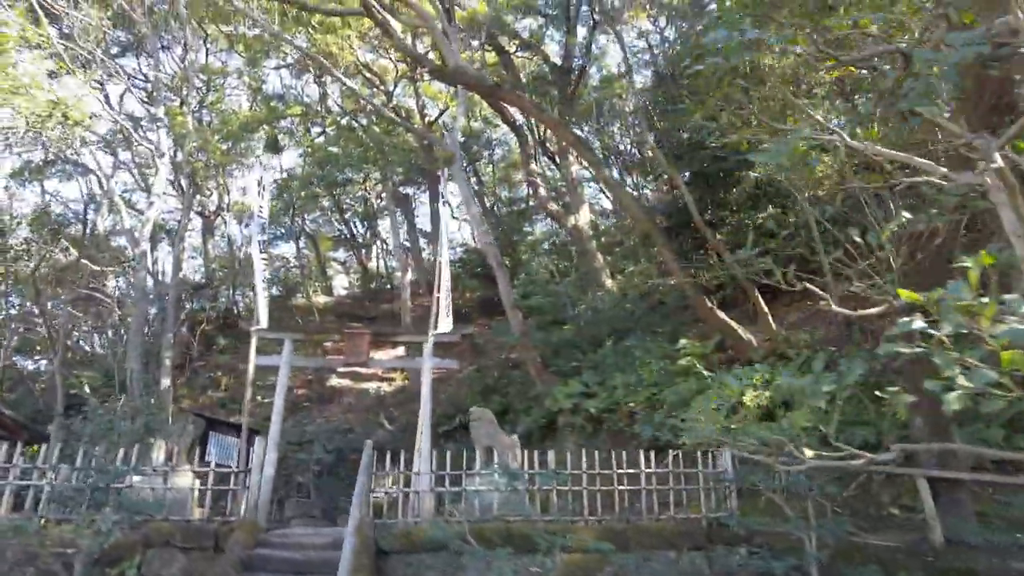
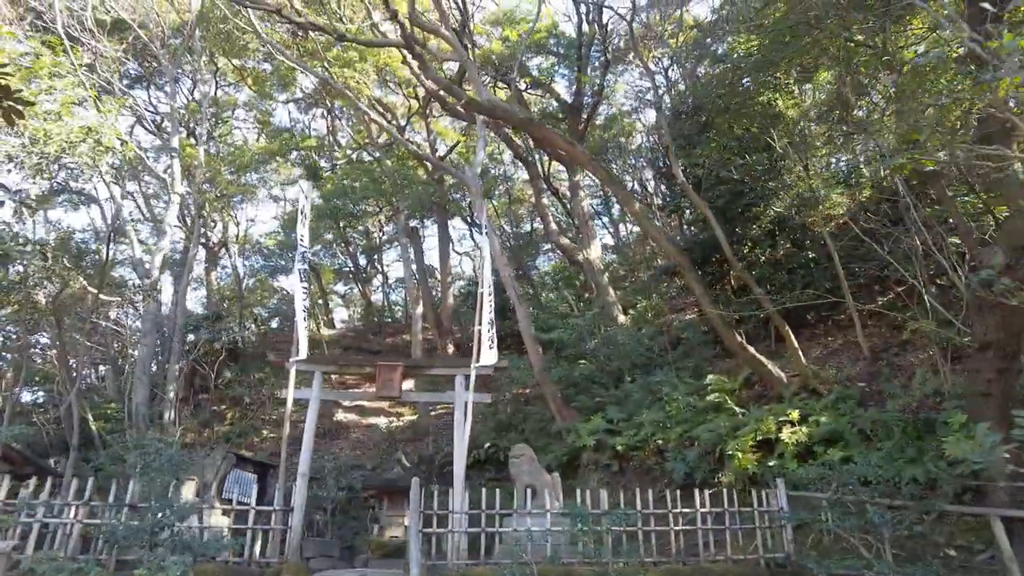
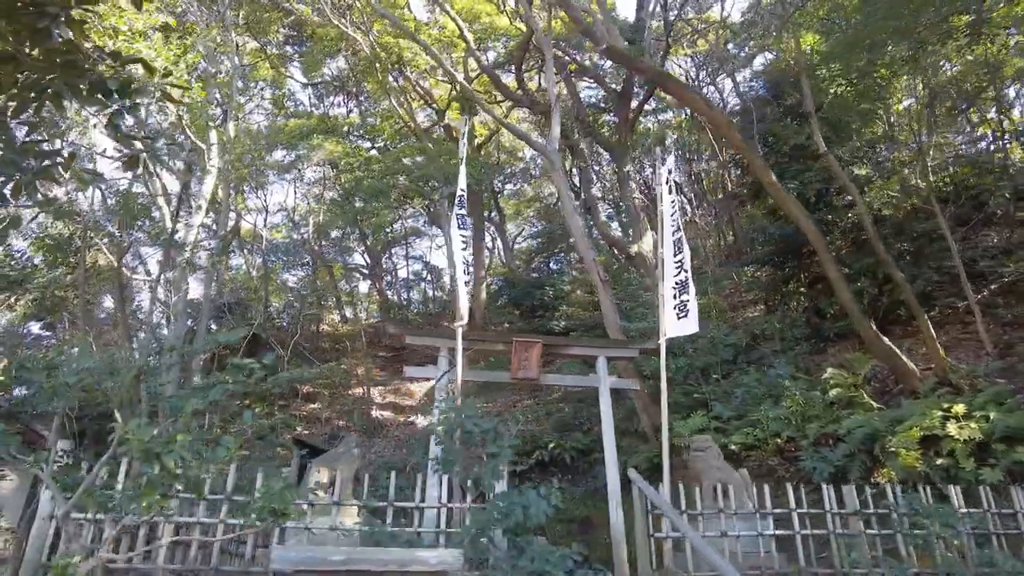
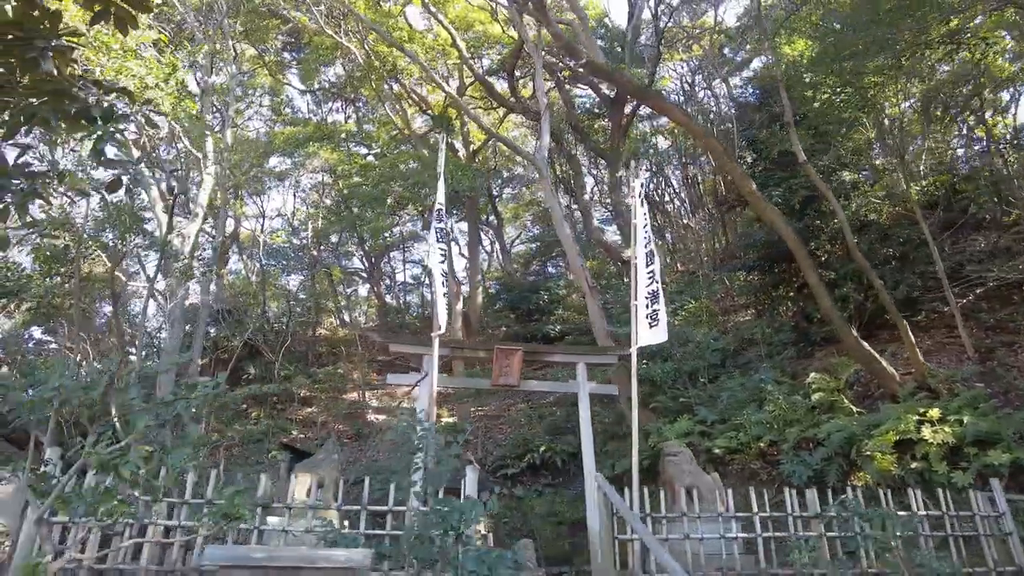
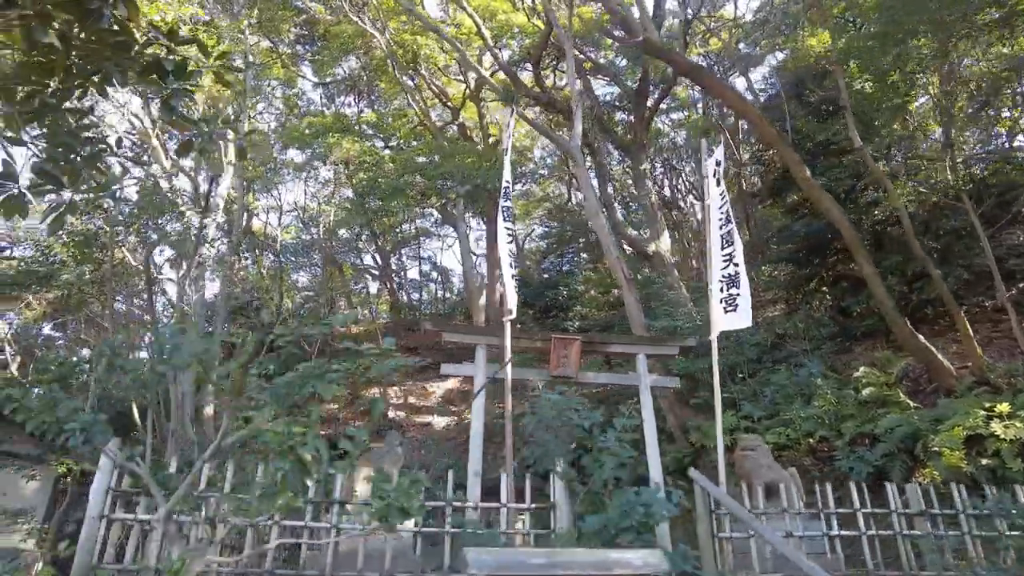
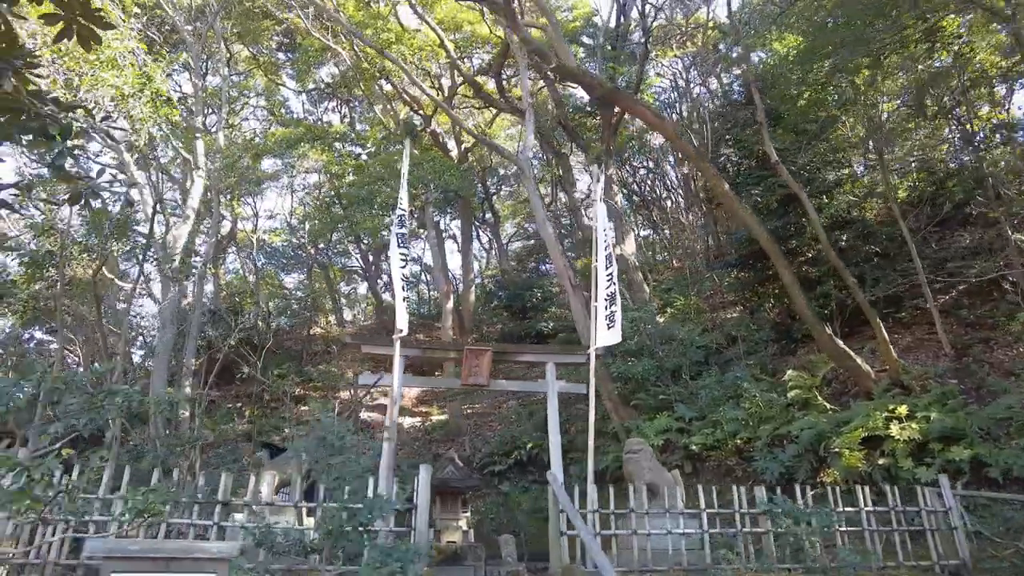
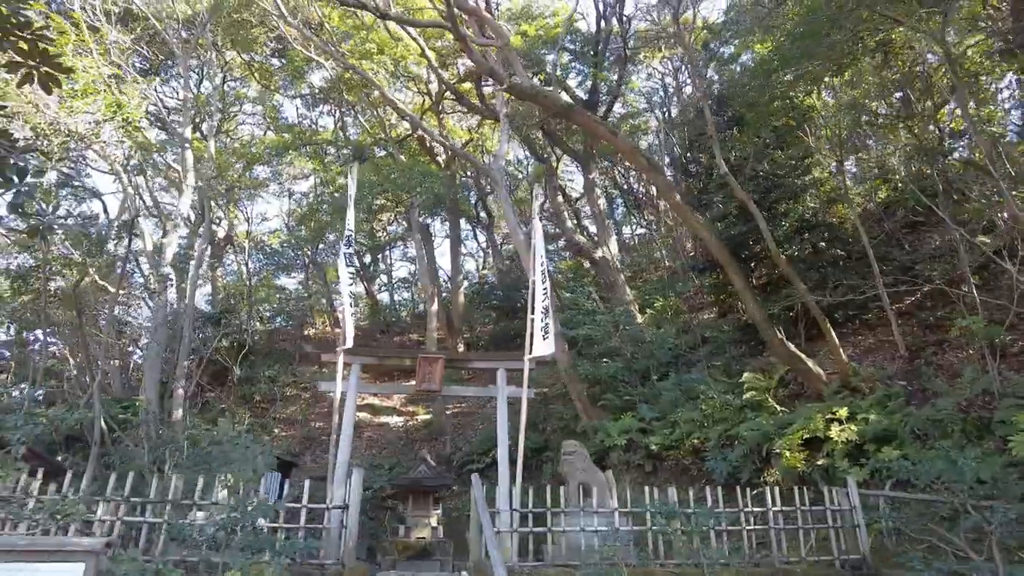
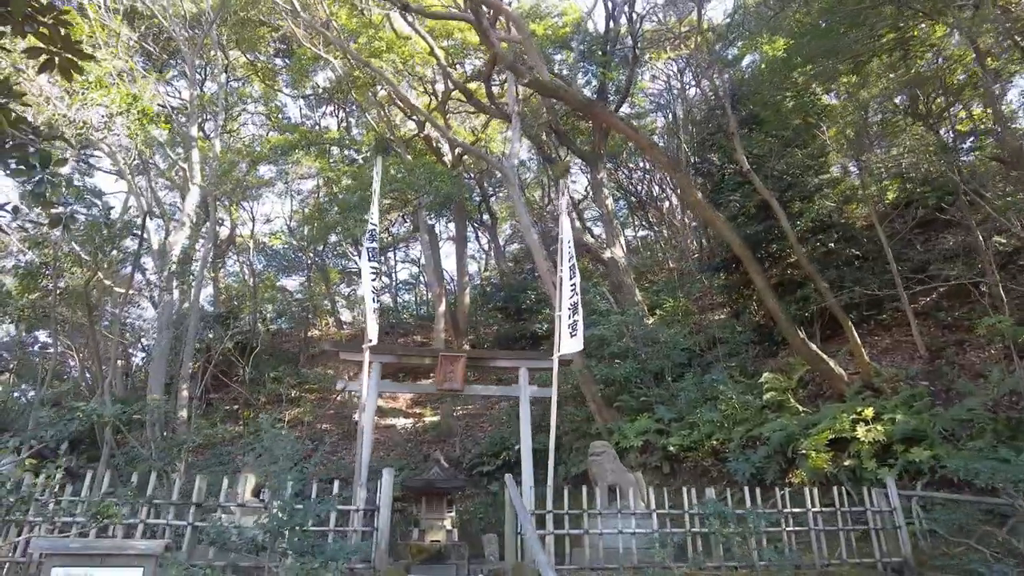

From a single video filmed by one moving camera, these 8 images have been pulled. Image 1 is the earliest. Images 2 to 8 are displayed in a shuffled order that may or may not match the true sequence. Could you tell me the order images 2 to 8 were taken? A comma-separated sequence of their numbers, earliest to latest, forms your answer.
2, 7, 8, 6, 4, 3, 5
